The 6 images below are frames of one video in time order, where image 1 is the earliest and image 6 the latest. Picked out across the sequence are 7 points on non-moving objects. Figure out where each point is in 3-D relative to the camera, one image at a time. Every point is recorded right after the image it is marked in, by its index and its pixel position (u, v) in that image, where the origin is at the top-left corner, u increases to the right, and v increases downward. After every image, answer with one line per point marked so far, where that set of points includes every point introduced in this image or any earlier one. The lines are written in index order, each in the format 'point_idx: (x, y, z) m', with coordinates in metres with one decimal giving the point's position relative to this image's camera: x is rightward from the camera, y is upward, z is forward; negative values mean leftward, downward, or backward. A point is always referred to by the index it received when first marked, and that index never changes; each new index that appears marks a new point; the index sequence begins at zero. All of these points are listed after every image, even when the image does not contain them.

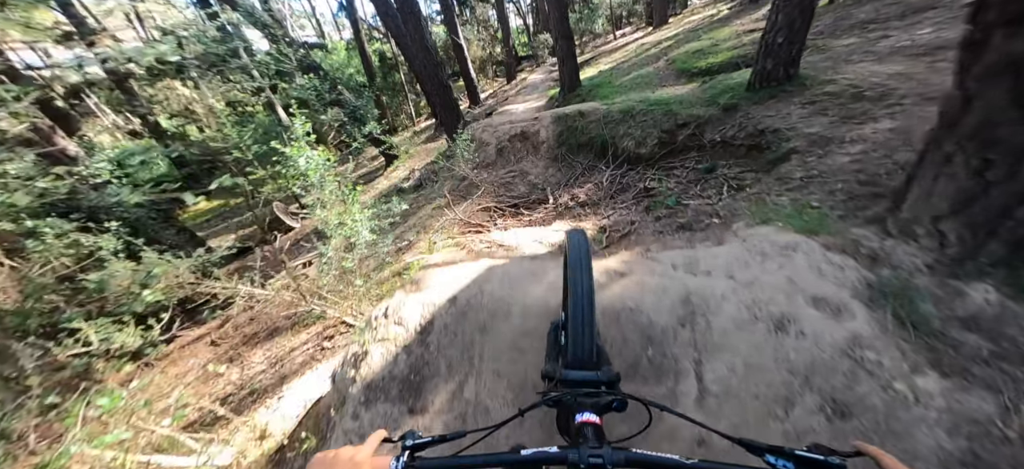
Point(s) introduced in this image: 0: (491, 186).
0: (-0.3, +0.8, +5.5) m
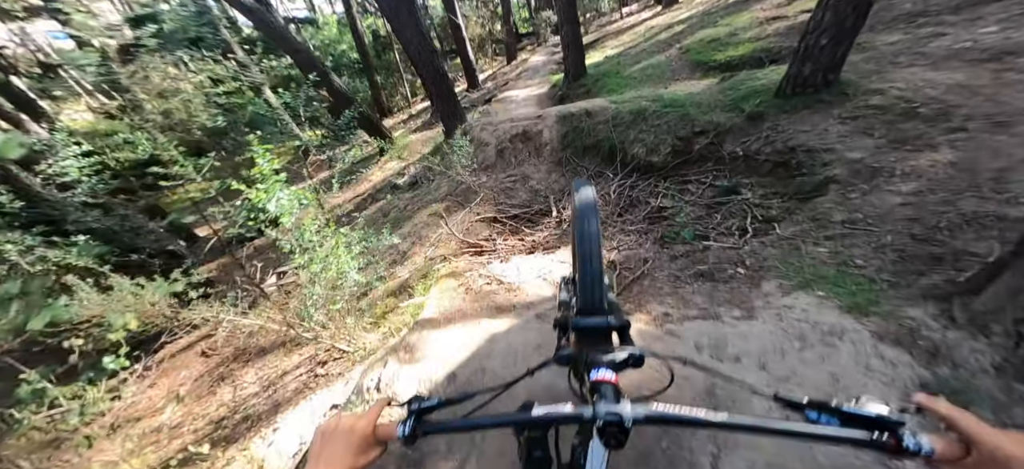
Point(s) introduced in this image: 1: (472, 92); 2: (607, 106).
0: (-0.3, +0.7, +5.1) m
1: (-1.3, +4.5, +10.7) m
2: (+1.5, +2.0, +5.3) m
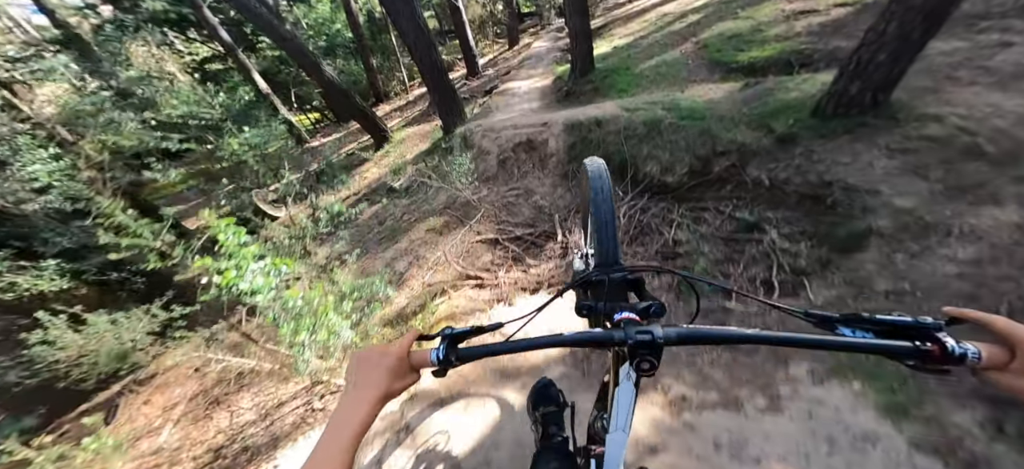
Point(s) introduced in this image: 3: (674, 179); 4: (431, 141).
0: (-0.3, +0.4, +4.8) m
1: (-1.2, +4.6, +10.1) m
2: (+1.6, +1.7, +4.9) m
3: (+2.0, +0.7, +4.1) m
4: (-1.9, +2.3, +8.1) m
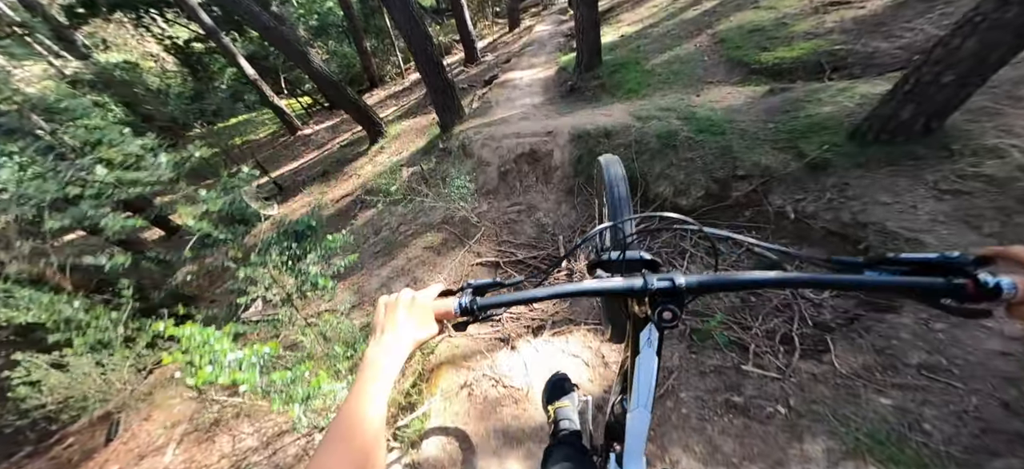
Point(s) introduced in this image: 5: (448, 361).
0: (-0.3, +0.1, +4.6) m
1: (-1.2, +4.7, +9.4) m
2: (+1.6, +1.5, +4.5) m
3: (+2.0, +0.4, +3.8) m
4: (-1.9, +2.2, +7.7) m
5: (-0.7, -1.3, +3.4) m
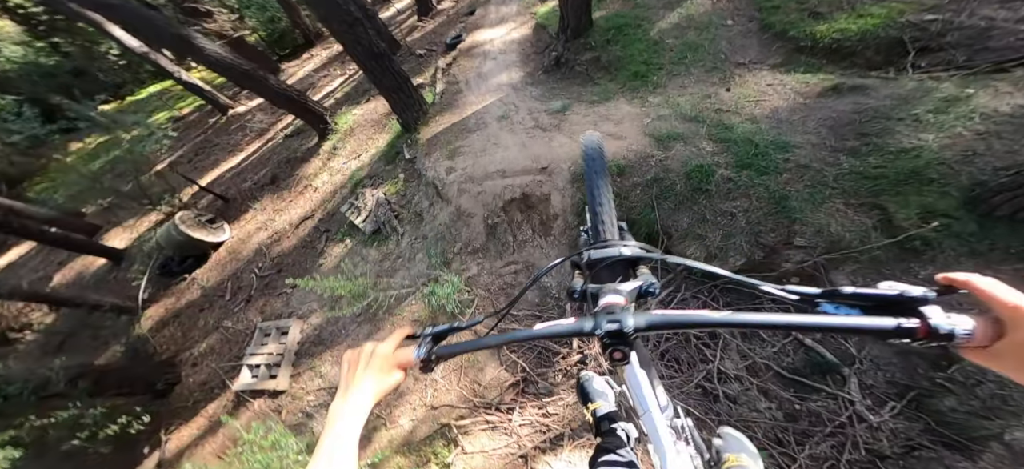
0: (-0.3, -0.7, +3.8) m
1: (-2.0, +4.8, +7.4) m
2: (+1.4, +0.8, +3.5) m
3: (+2.0, -0.4, +3.0) m
4: (-2.3, +1.9, +6.3) m
5: (-0.4, -2.4, +3.0) m
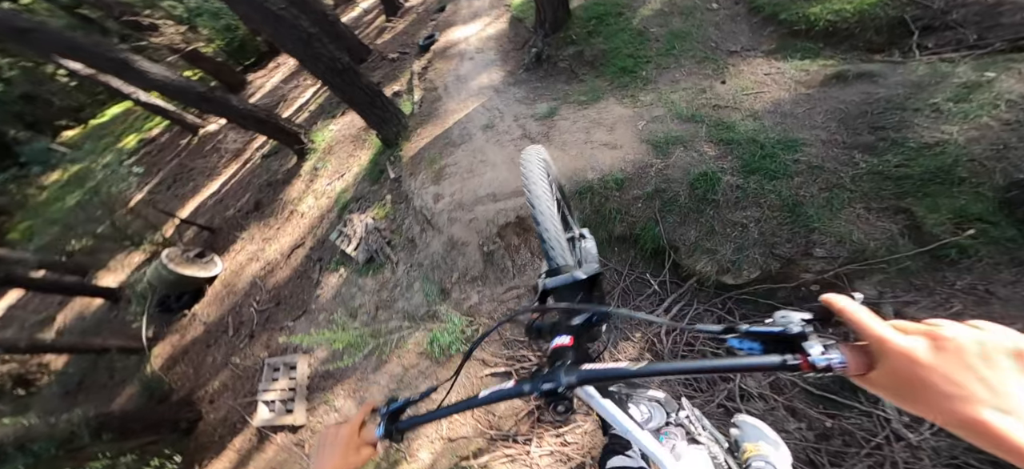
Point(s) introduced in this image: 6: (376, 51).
0: (-0.2, -1.0, +3.7) m
1: (-2.5, +4.5, +6.9) m
2: (+1.3, +0.7, +3.2) m
3: (+2.0, -0.5, +2.8) m
4: (-2.5, +1.5, +6.0) m
5: (-0.2, -2.7, +3.0) m
6: (-2.8, +3.7, +6.8) m
